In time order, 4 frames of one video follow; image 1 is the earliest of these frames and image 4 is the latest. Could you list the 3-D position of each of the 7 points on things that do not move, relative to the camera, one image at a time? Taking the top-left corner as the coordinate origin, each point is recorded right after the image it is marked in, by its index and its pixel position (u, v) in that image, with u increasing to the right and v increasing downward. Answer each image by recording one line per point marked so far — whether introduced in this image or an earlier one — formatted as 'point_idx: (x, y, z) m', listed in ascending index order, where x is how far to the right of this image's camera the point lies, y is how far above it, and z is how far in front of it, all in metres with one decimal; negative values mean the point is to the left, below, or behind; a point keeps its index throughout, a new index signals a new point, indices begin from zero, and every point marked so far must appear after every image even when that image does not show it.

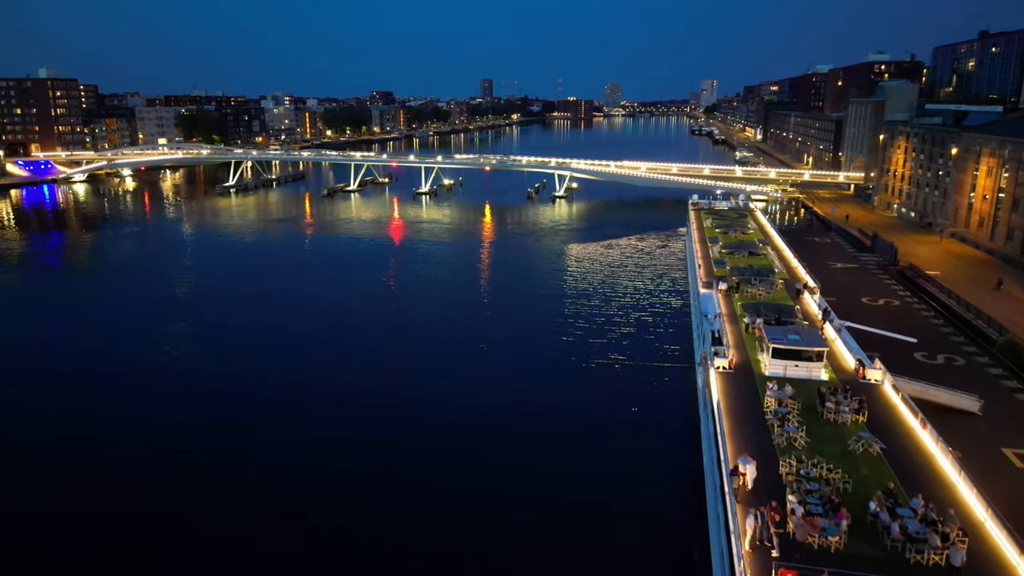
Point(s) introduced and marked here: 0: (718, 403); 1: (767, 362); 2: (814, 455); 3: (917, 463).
0: (+4.4, -2.5, +13.8) m
1: (+6.1, -1.8, +15.6) m
2: (+5.5, -3.1, +11.8) m
3: (+7.3, -3.2, +11.7) m
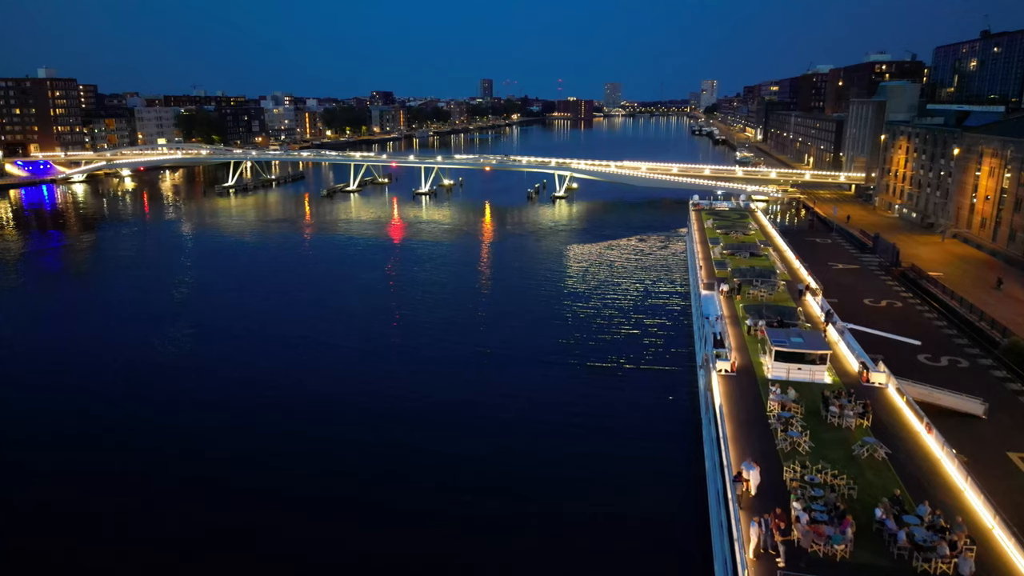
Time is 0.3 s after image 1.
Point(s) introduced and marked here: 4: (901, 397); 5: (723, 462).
0: (+4.4, -2.5, +13.6) m
1: (+6.1, -1.9, +15.4) m
2: (+5.5, -3.1, +11.6) m
3: (+7.3, -3.2, +11.5) m
4: (+8.2, -2.3, +13.8) m
5: (+3.9, -3.2, +12.0) m
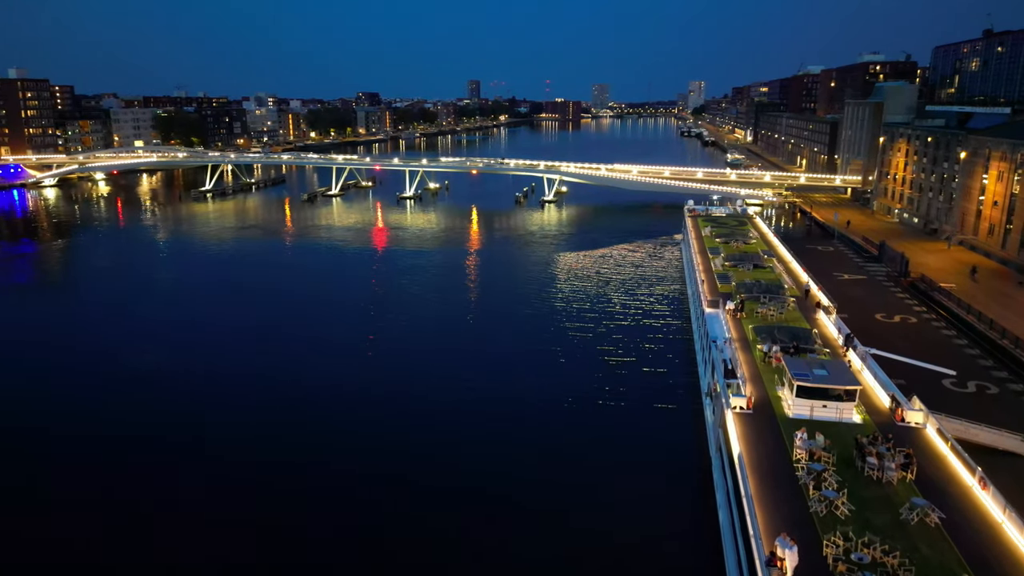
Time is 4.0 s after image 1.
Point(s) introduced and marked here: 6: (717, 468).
0: (+4.1, -3.0, +11.9) m
1: (+5.8, -2.4, +13.8) m
2: (+5.3, -3.6, +10.0) m
3: (+7.1, -3.7, +9.9) m
4: (+8.0, -2.8, +12.2) m
5: (+3.7, -3.8, +10.3) m
6: (+5.0, -4.4, +16.0) m
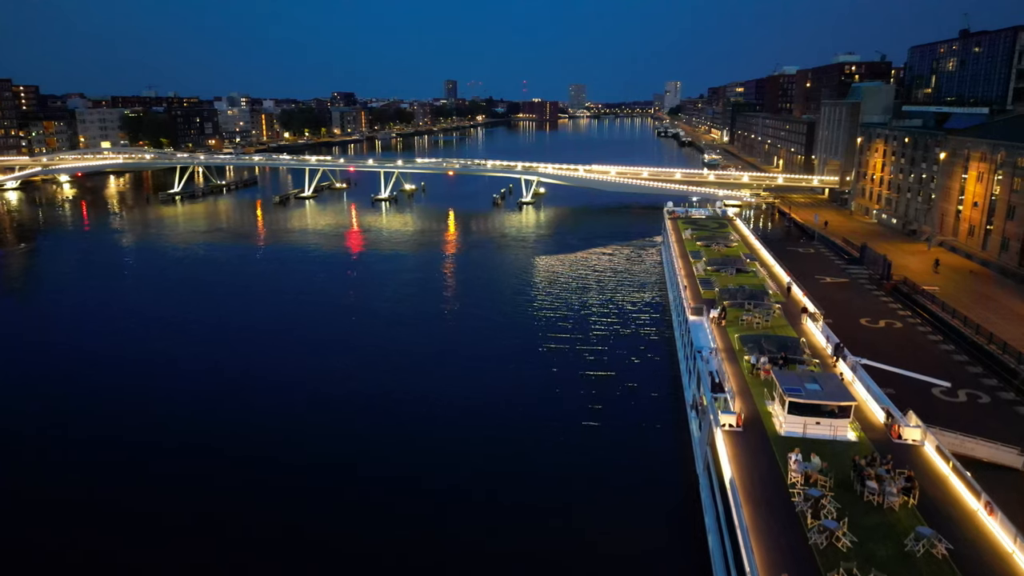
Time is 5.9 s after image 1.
0: (+3.7, -3.2, +11.2) m
1: (+5.3, -2.5, +13.1) m
2: (+4.9, -3.8, +9.3) m
3: (+6.7, -3.9, +9.3) m
4: (+7.6, -3.0, +11.6) m
5: (+3.3, -4.0, +9.6) m
6: (+4.5, -4.6, +15.3) m
